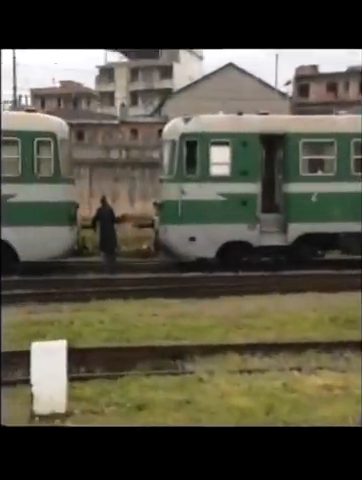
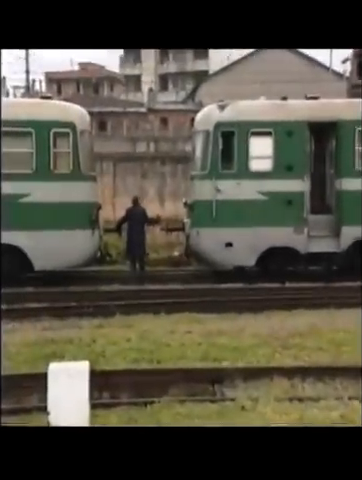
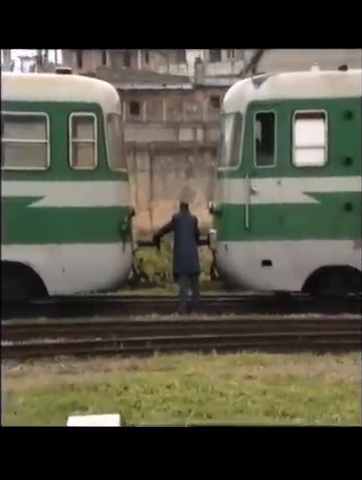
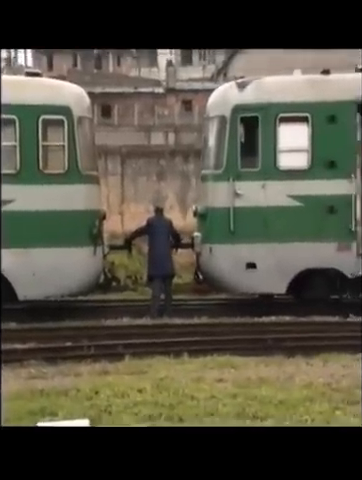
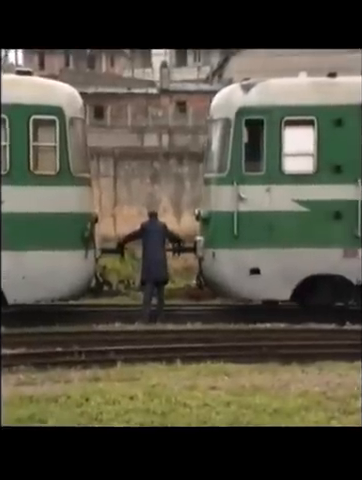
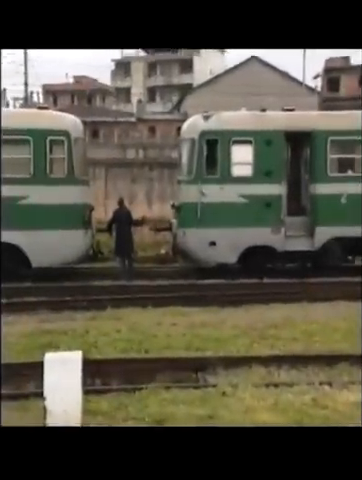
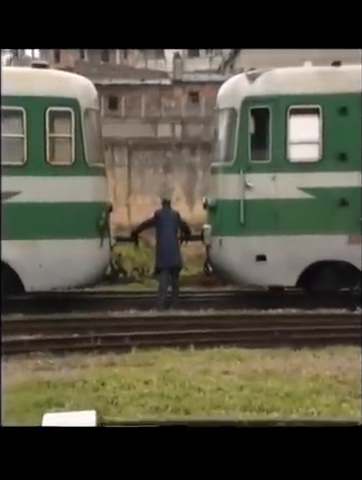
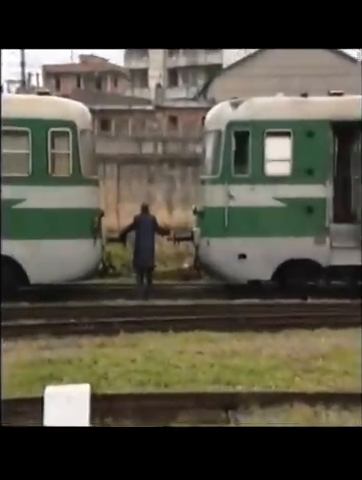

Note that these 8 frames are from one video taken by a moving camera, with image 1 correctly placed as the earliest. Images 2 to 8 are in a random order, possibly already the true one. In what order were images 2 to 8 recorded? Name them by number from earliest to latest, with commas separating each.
6, 2, 8, 5, 7, 4, 3
